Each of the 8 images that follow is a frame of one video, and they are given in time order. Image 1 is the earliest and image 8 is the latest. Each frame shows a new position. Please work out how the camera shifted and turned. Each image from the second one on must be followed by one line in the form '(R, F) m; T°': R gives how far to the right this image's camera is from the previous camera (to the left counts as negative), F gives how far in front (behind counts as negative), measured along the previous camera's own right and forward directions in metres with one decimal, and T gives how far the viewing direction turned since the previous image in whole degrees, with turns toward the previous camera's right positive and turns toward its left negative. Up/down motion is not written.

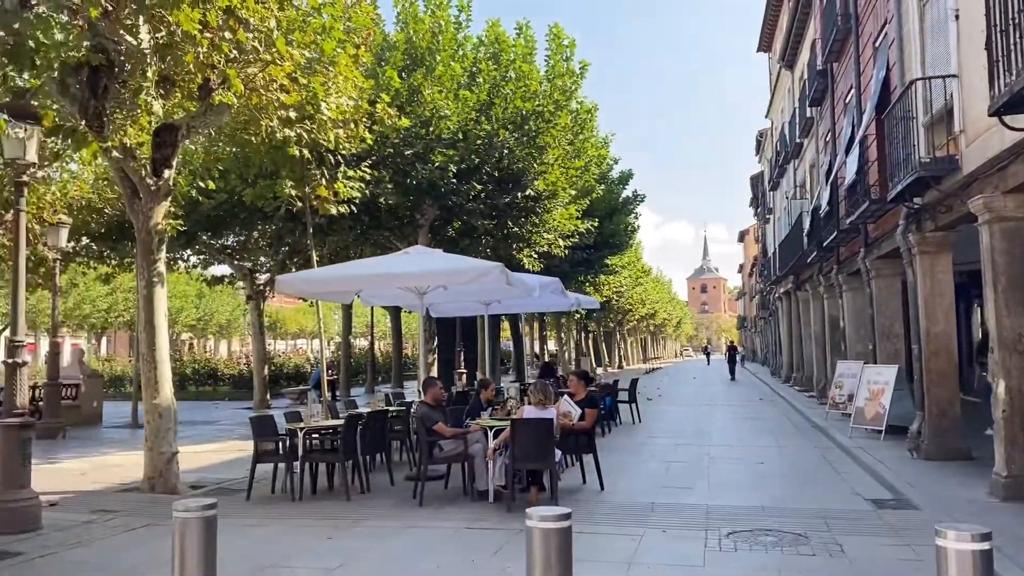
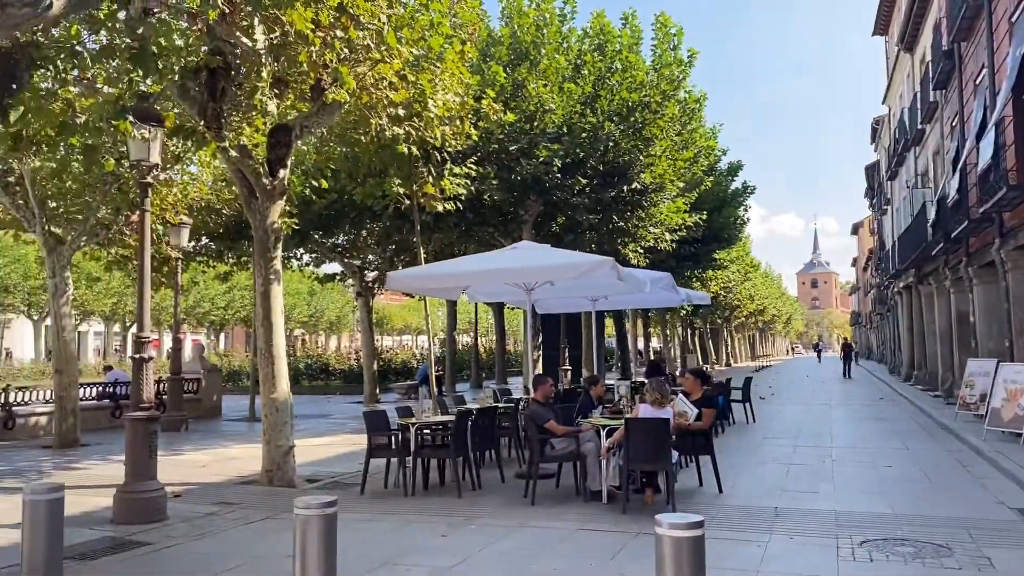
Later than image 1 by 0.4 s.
(-0.1, +0.2) m; -7°
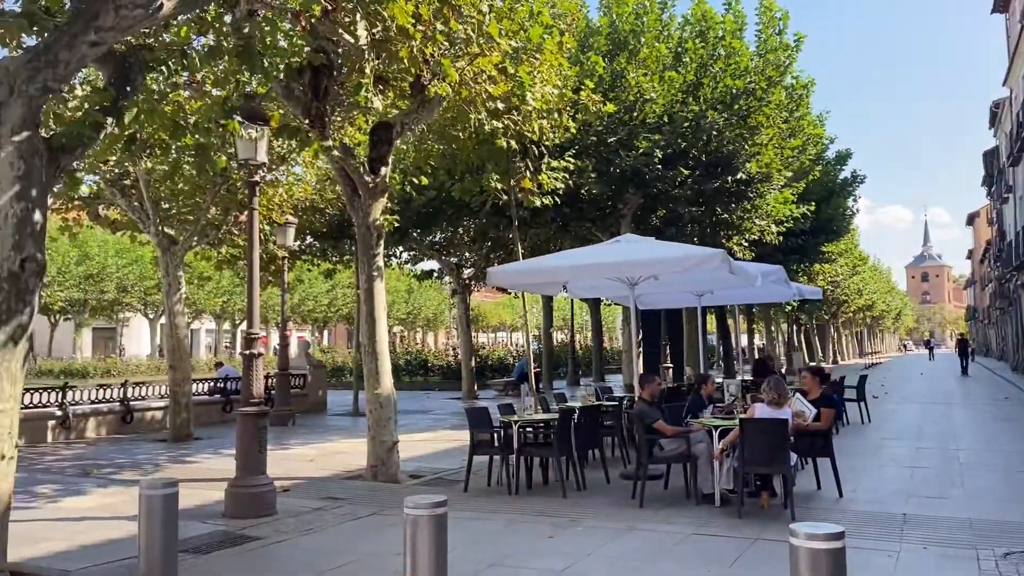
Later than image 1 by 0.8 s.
(-0.1, +0.2) m; -6°
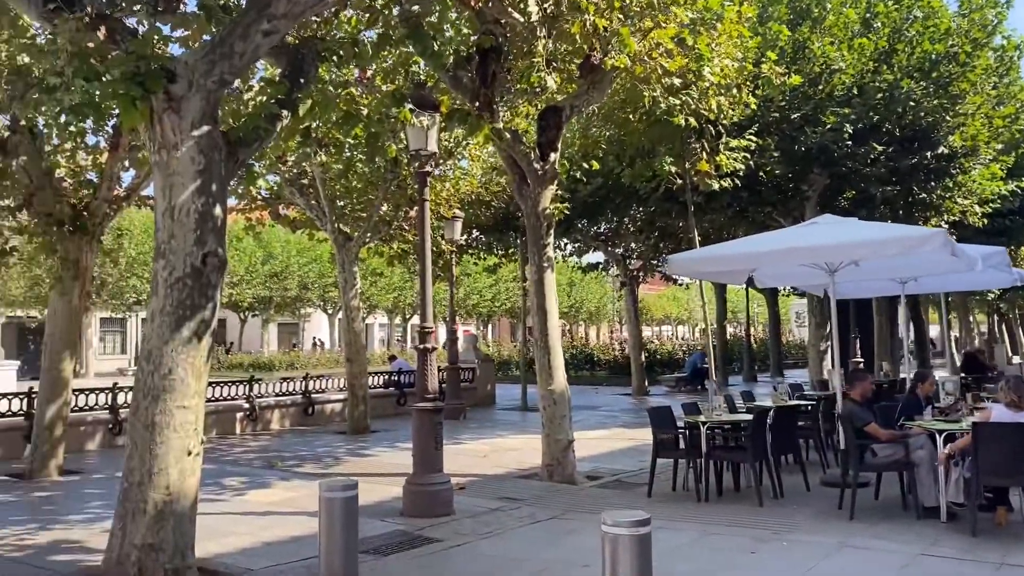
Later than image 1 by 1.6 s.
(-0.2, +0.6) m; -11°
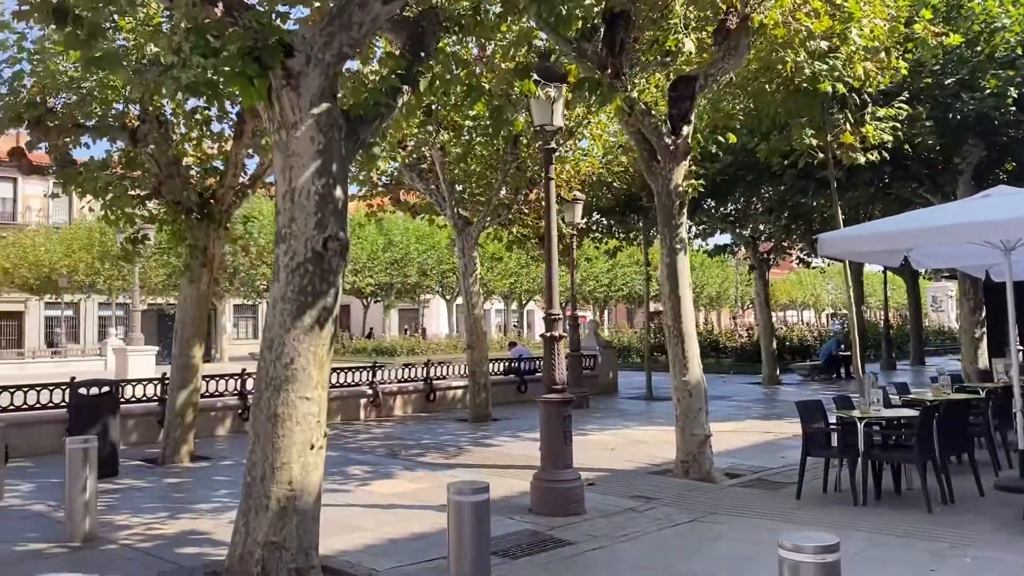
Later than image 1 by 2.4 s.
(-0.2, +0.5) m; -8°
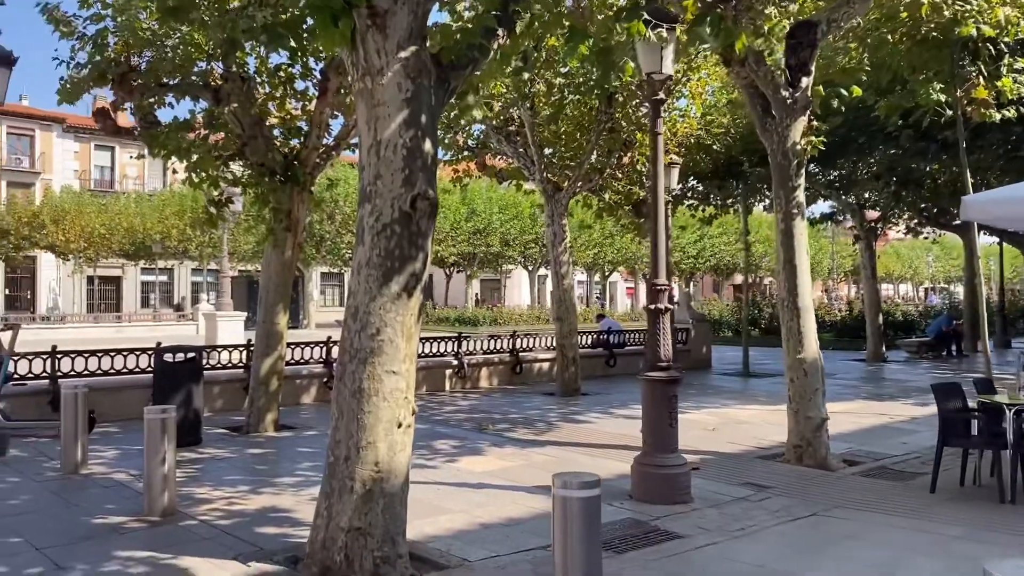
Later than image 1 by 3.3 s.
(-0.2, +0.7) m; -5°
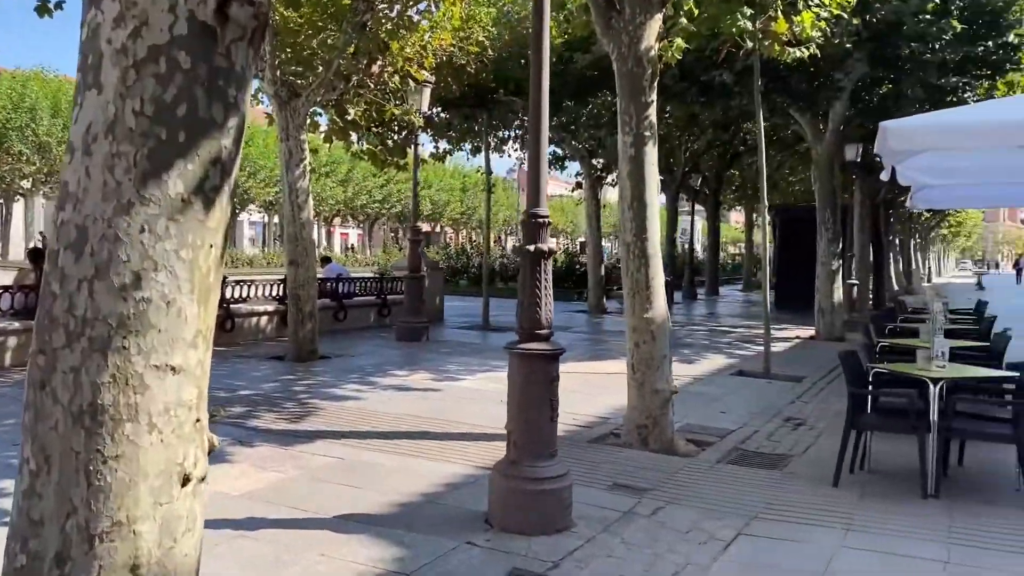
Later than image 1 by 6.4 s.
(-0.8, +2.8) m; +22°
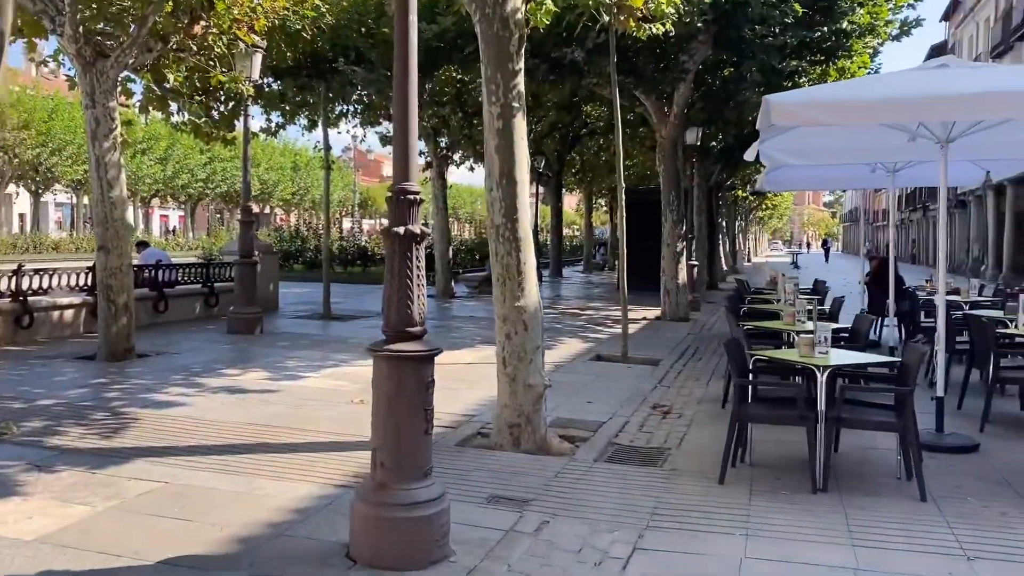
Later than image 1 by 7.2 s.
(-0.1, +0.8) m; +11°
